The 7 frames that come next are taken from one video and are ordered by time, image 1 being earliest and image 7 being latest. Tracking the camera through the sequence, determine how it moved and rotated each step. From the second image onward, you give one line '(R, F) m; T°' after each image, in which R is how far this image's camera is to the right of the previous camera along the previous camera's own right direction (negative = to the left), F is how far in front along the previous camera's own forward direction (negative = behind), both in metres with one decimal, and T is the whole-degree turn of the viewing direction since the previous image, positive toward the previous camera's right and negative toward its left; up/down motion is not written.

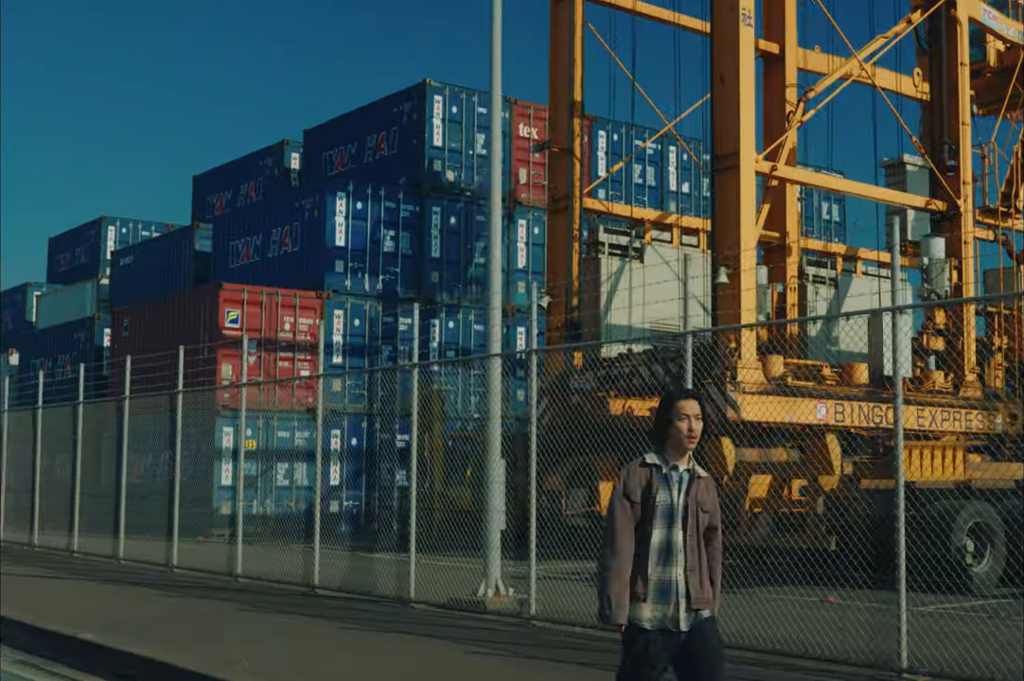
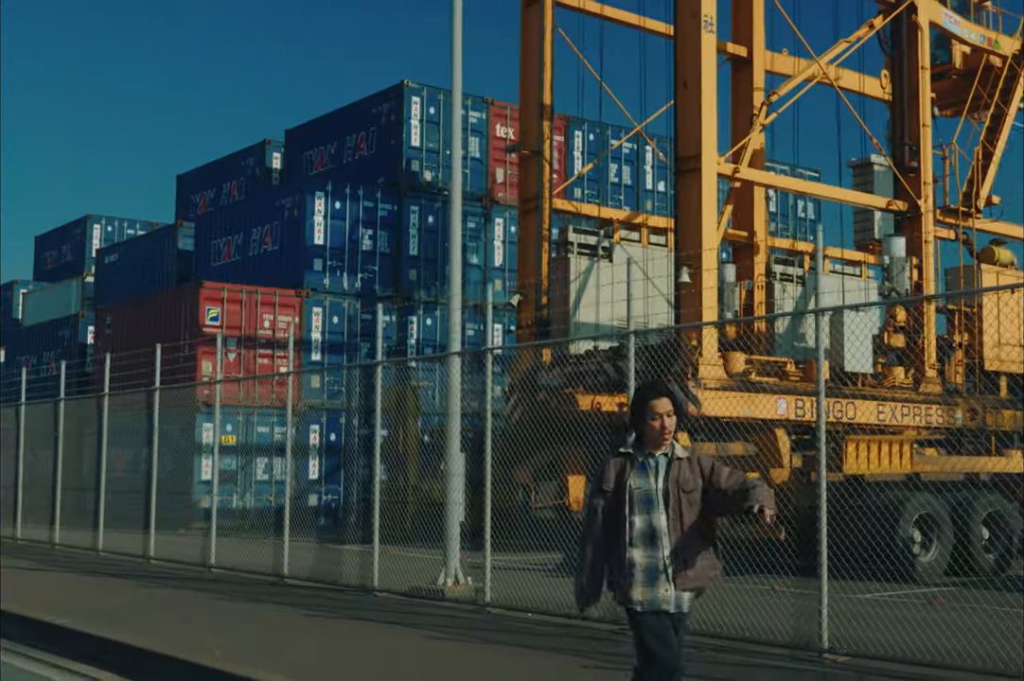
(+0.2, -0.3) m; 0°
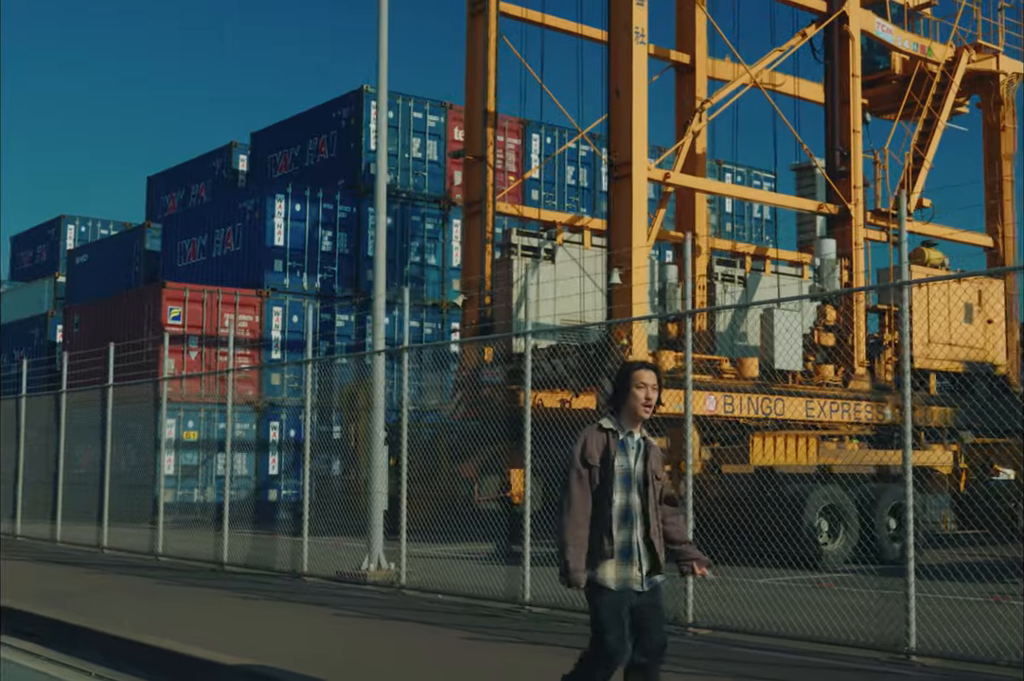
(+0.5, -0.5) m; 0°
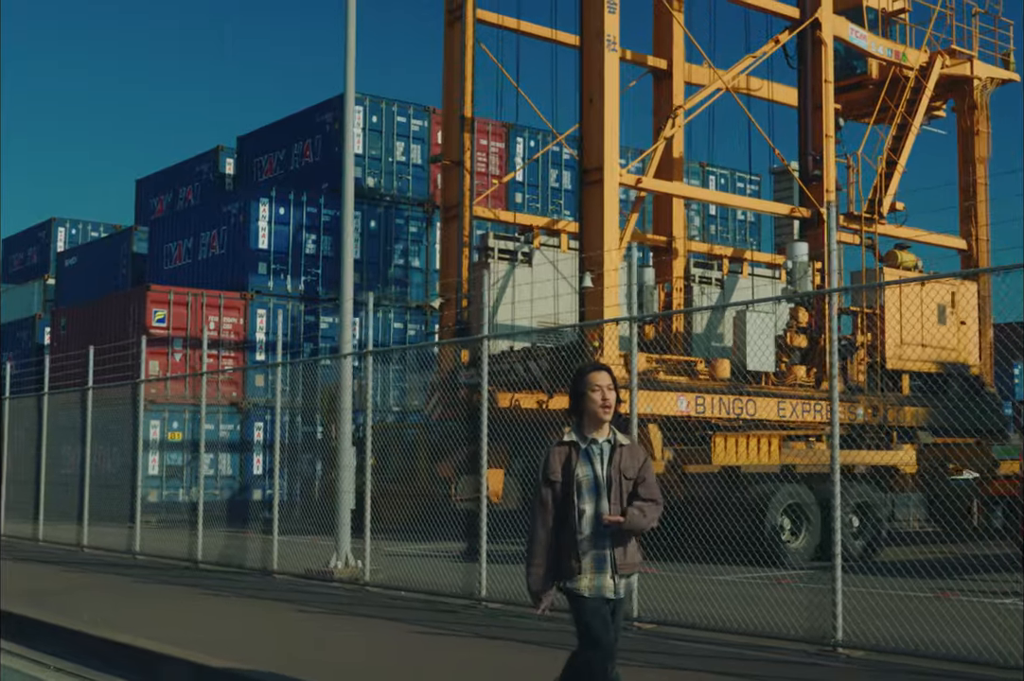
(+0.3, -0.2) m; 0°
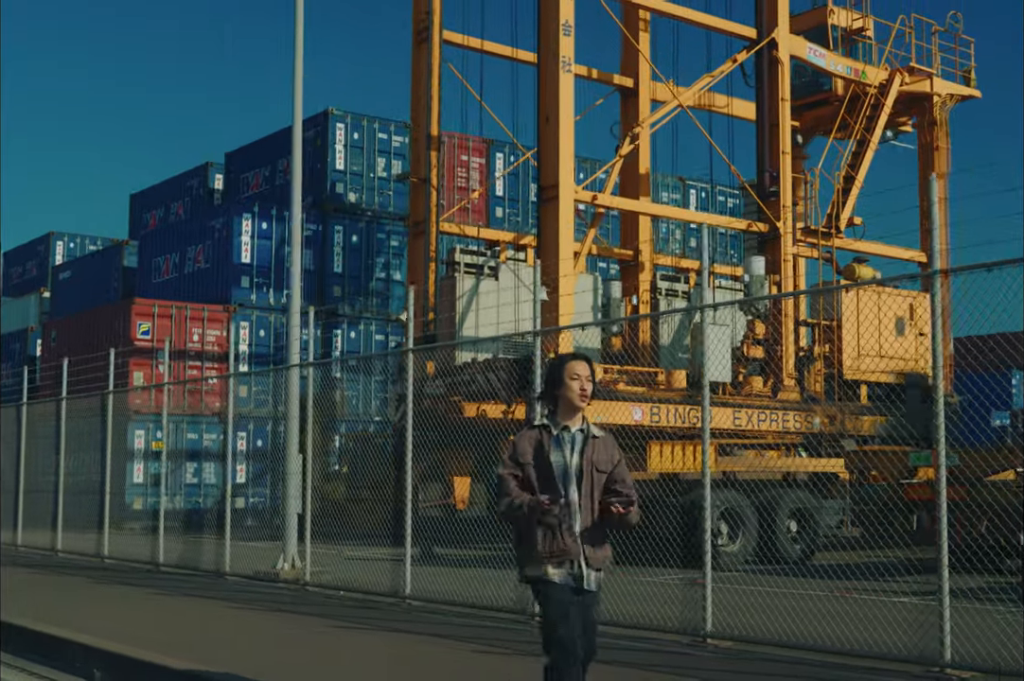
(+0.6, -0.5) m; -1°
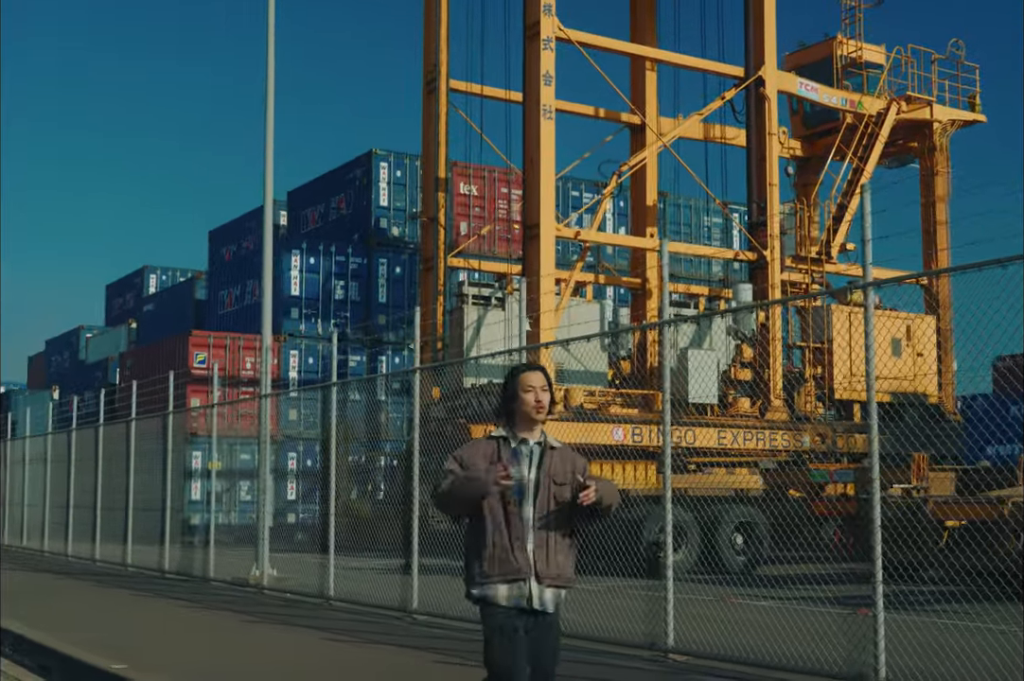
(+1.7, -1.0) m; -6°
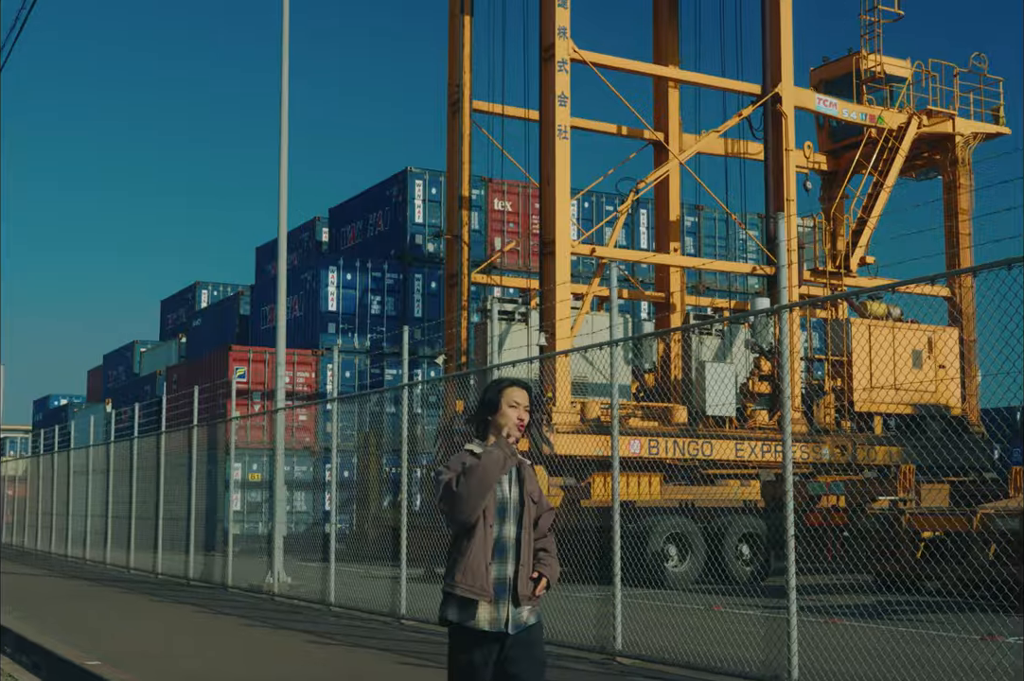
(+0.6, -0.4) m; -3°
